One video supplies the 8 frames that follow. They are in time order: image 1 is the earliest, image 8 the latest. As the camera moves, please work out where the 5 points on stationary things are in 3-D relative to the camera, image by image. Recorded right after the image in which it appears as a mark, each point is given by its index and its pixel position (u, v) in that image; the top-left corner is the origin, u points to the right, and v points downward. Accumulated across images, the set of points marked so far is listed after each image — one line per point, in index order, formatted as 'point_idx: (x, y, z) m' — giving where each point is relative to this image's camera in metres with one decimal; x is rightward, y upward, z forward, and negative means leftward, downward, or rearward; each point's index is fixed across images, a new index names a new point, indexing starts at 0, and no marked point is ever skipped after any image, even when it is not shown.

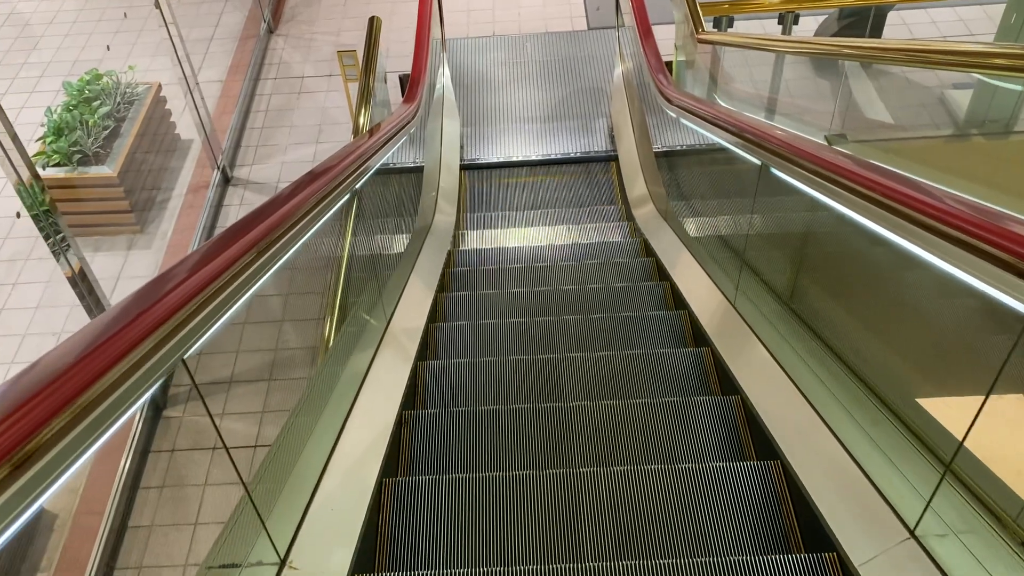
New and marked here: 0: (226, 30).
0: (-2.1, +1.8, +6.1) m
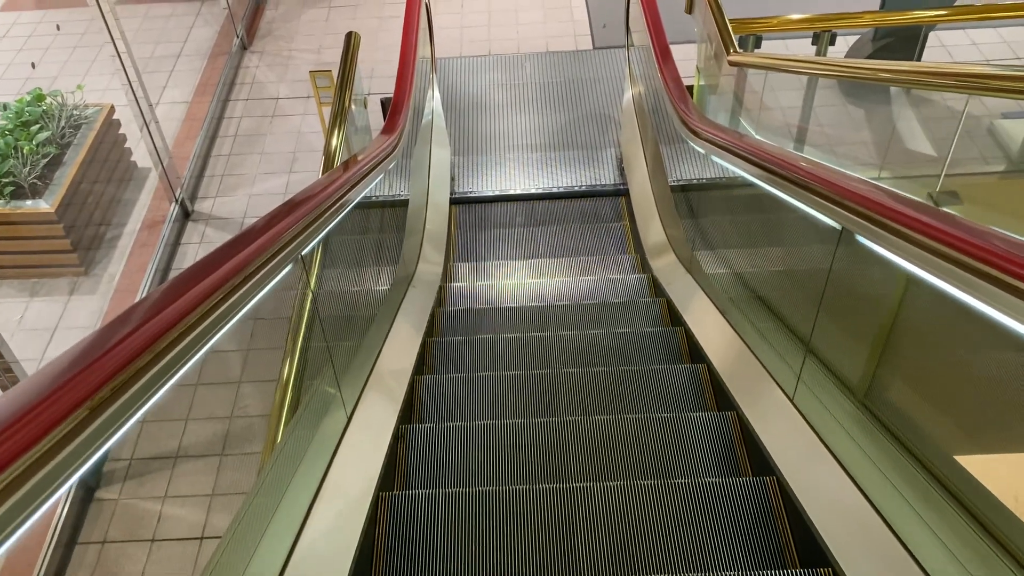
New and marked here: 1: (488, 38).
0: (-2.1, +1.5, +5.6) m
1: (-0.2, +1.7, +6.0) m
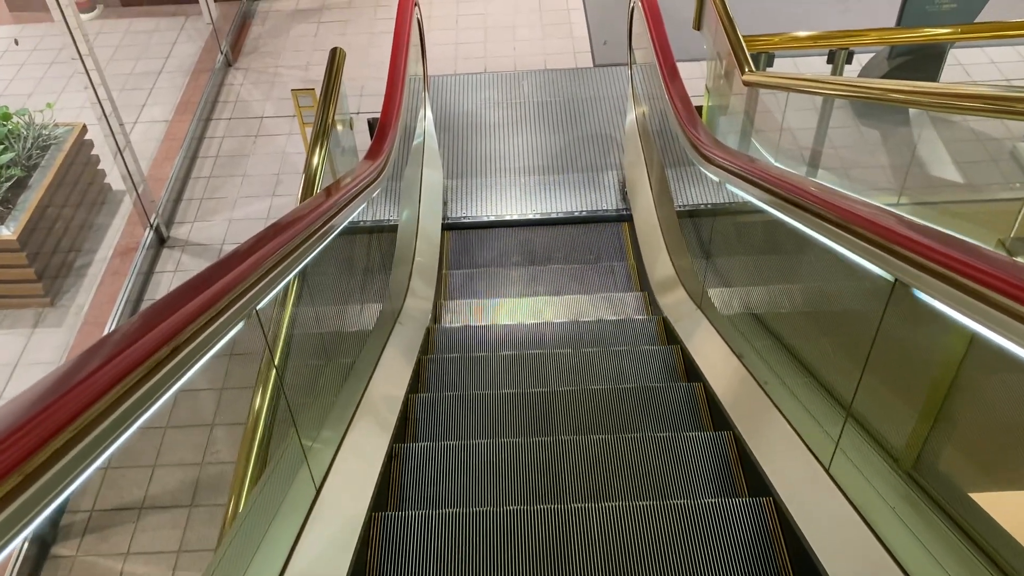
0: (-2.1, +1.4, +5.3) m
1: (-0.2, +1.6, +5.8) m
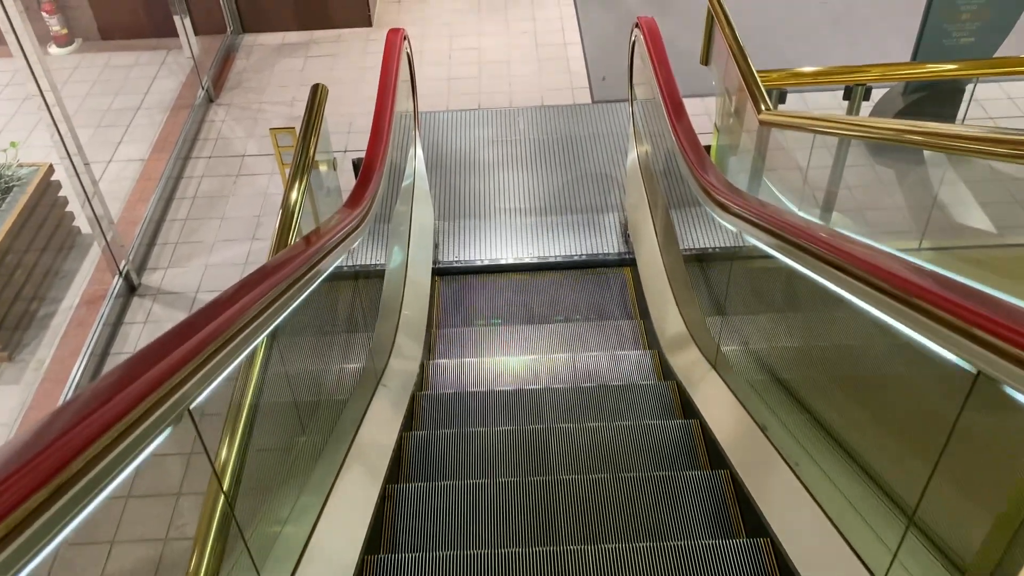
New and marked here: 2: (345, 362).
0: (-2.1, +1.1, +5.1) m
1: (-0.2, +1.3, +5.6) m
2: (-0.6, -0.3, +3.0) m
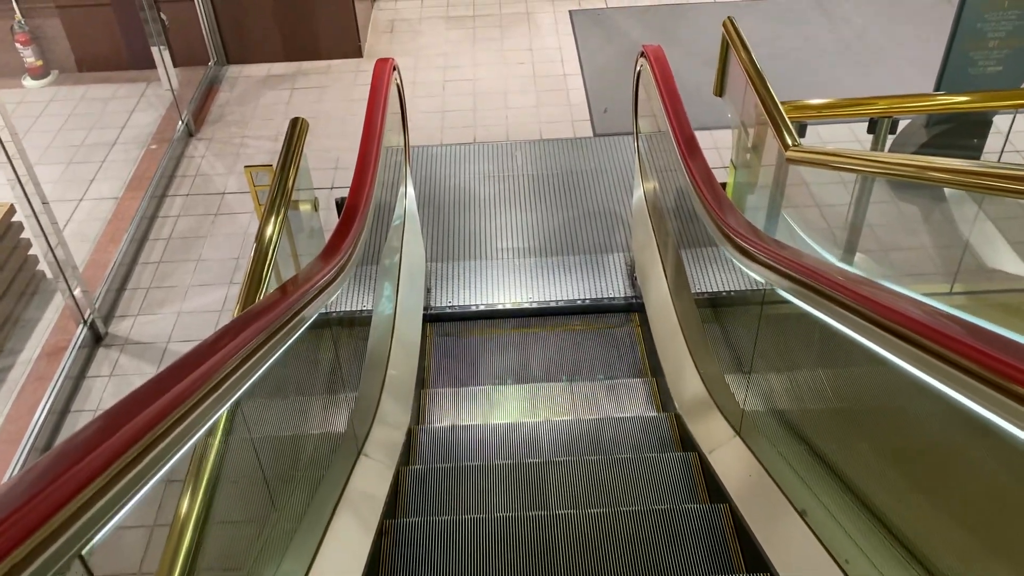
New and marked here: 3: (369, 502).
0: (-2.1, +0.9, +4.8) m
1: (-0.2, +1.0, +5.3) m
2: (-0.6, -0.4, +2.7) m
3: (-0.5, -0.7, +2.7) m
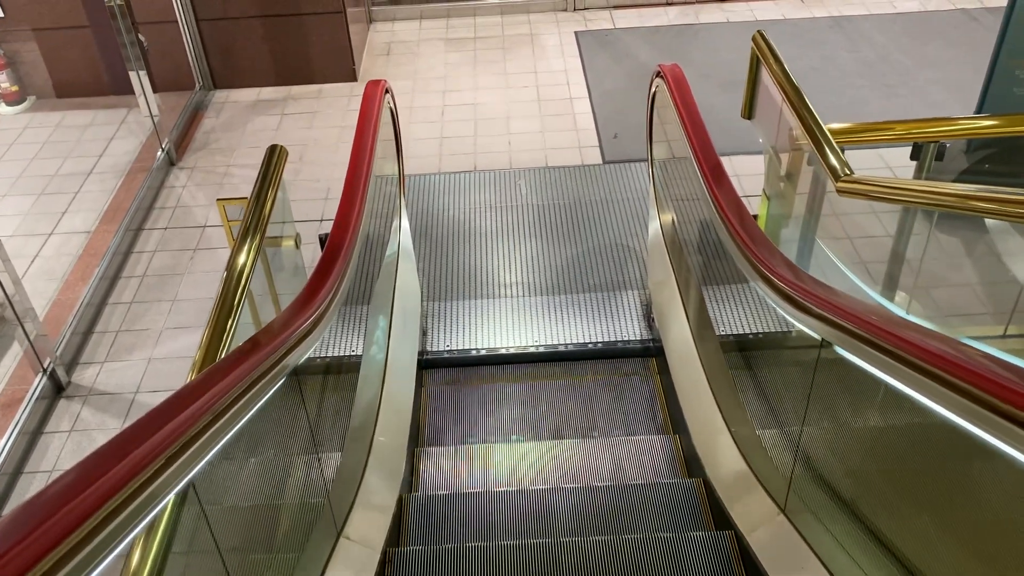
0: (-2.1, +0.7, +4.5) m
1: (-0.2, +0.8, +5.0) m
2: (-0.6, -0.6, +2.3) m
3: (-0.4, -0.8, +2.4) m
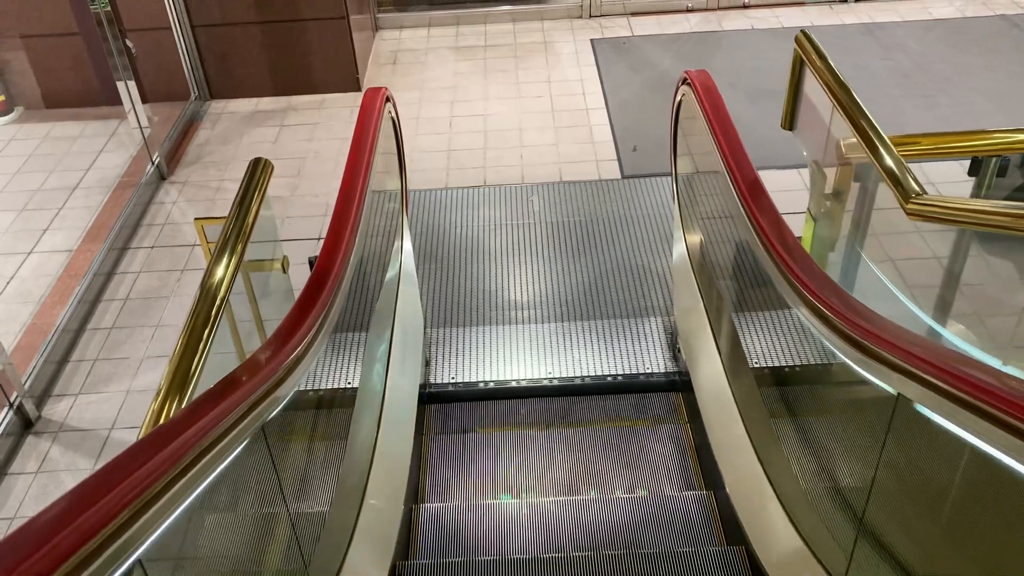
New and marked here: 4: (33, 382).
0: (-2.1, +0.5, +4.3) m
1: (-0.2, +0.7, +4.7) m
2: (-0.5, -0.6, +2.1) m
3: (-0.4, -0.9, +2.1) m
4: (-1.7, -0.3, +3.1) m
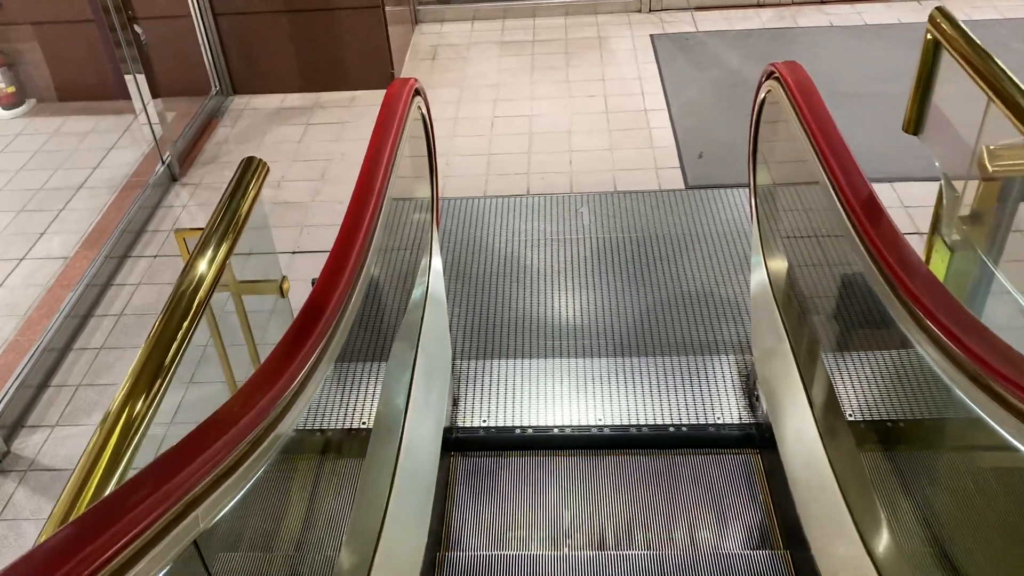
0: (-1.9, +0.5, +3.9) m
1: (+0.1, +0.6, +4.3) m
2: (-0.5, -0.7, +1.6) m
3: (-0.4, -1.0, +1.6) m
4: (-1.6, -0.4, +2.7) m
